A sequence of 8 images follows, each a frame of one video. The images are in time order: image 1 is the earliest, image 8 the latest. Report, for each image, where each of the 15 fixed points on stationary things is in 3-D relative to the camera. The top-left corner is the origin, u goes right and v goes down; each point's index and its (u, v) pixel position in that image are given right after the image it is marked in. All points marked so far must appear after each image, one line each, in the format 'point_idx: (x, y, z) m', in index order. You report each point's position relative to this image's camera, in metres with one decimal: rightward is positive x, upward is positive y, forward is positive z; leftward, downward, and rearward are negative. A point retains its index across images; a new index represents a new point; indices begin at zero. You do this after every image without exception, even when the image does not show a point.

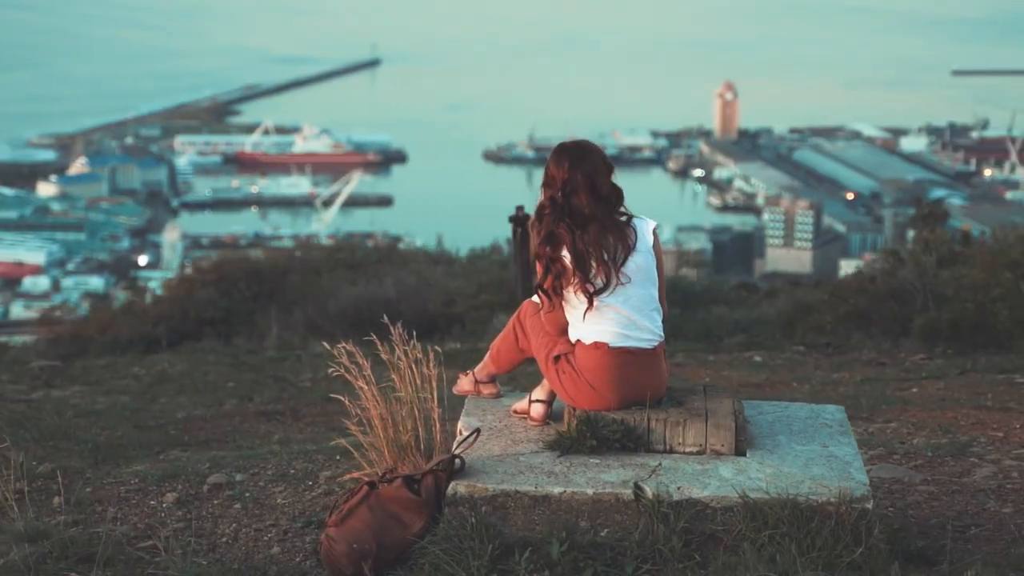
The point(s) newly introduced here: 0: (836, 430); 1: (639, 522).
0: (+0.7, -0.3, +5.2) m
1: (+0.2, -0.5, +4.8) m
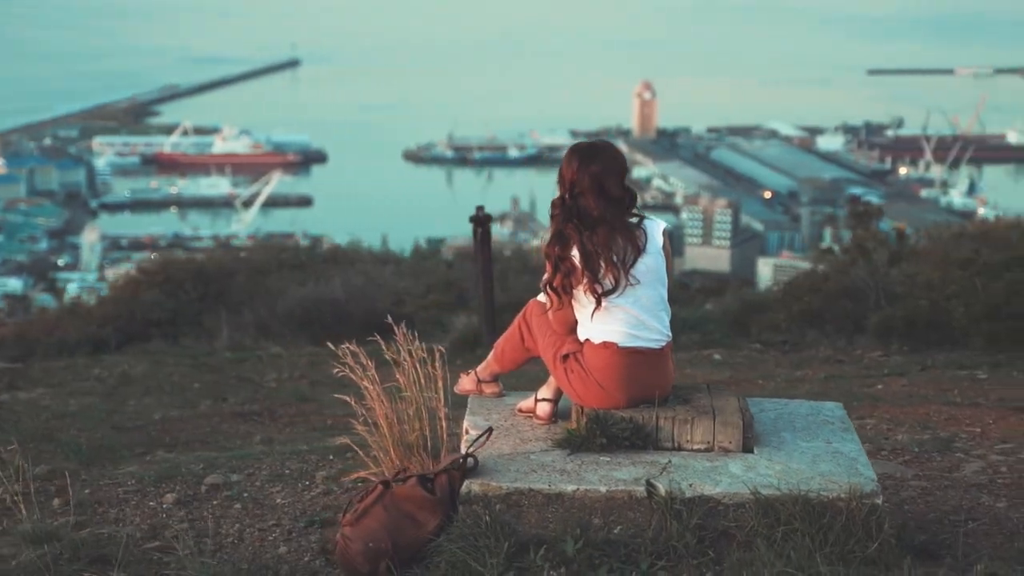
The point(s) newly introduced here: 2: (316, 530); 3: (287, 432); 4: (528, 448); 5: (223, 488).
0: (+0.7, -0.3, +5.3) m
1: (+0.3, -0.5, +4.9) m
2: (-0.4, -0.5, +5.5) m
3: (-0.7, -0.4, +7.4) m
4: (0.0, -0.3, +5.1) m
5: (-0.7, -0.5, +5.9) m
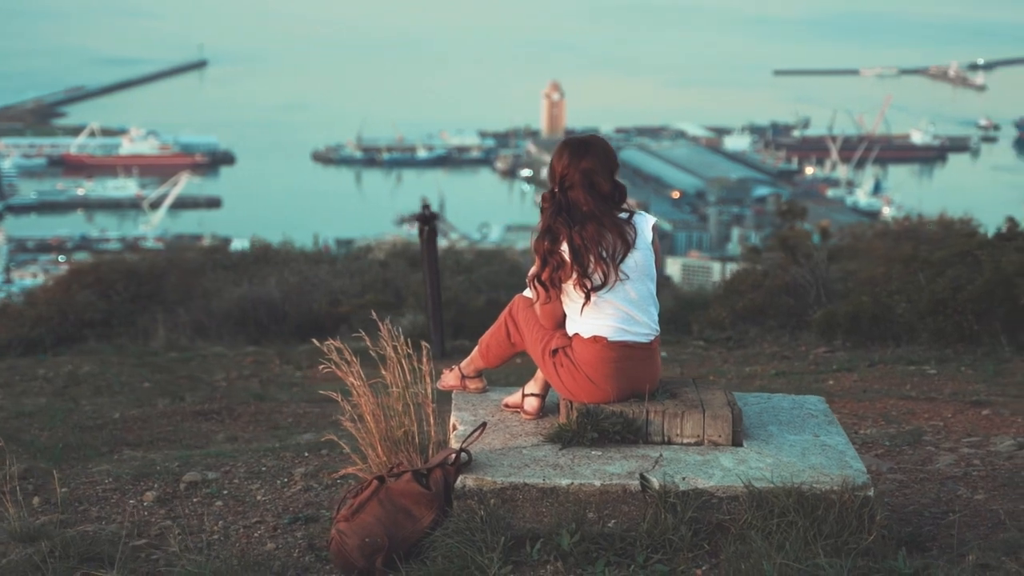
0: (+0.7, -0.3, +5.3) m
1: (+0.3, -0.4, +4.9) m
2: (-0.5, -0.5, +5.5) m
3: (-0.8, -0.4, +7.4) m
4: (0.0, -0.3, +5.1) m
5: (-0.7, -0.5, +5.9) m
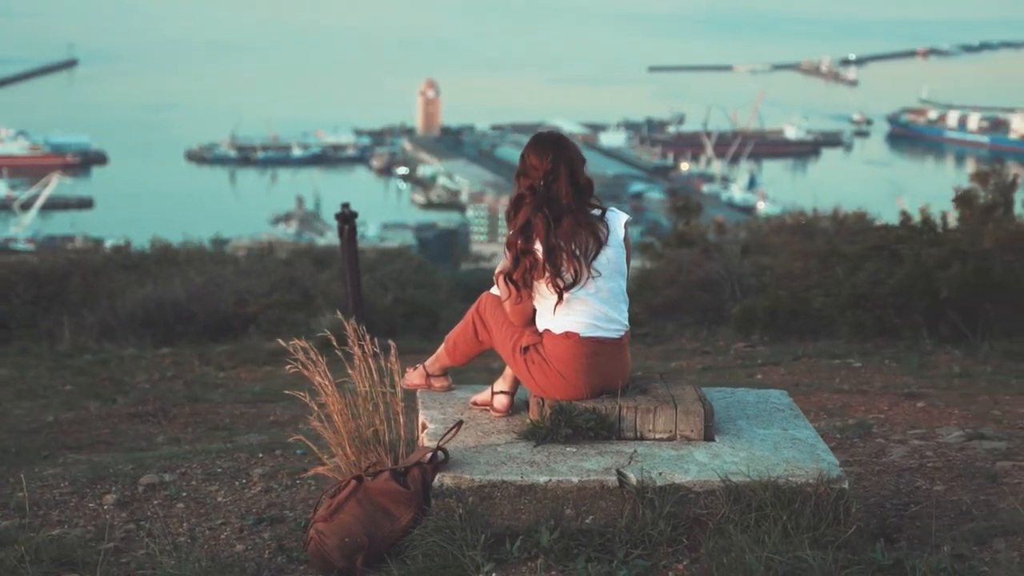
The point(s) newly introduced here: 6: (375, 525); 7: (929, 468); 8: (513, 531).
0: (+0.6, -0.3, +5.4) m
1: (+0.2, -0.4, +4.9) m
2: (-0.5, -0.5, +5.5) m
3: (-0.9, -0.4, +7.3) m
4: (0.0, -0.3, +5.1) m
5: (-0.8, -0.5, +5.9) m
6: (-0.3, -0.5, +4.8) m
7: (+1.0, -0.4, +5.9) m
8: (0.0, -0.5, +4.9) m
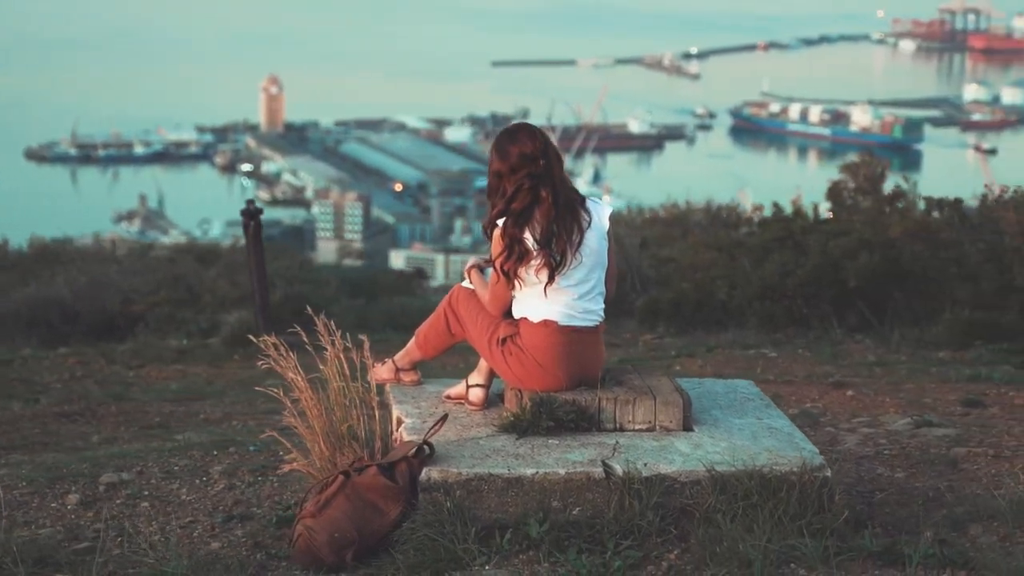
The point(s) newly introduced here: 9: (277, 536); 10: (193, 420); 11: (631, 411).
0: (+0.5, -0.2, +5.4) m
1: (+0.2, -0.4, +4.9) m
2: (-0.6, -0.5, +5.4) m
3: (-1.1, -0.4, +7.2) m
4: (-0.1, -0.3, +5.1) m
5: (-0.9, -0.5, +5.8) m
6: (-0.3, -0.4, +4.8) m
7: (+0.9, -0.4, +5.9) m
8: (0.0, -0.5, +4.9) m
9: (-0.5, -0.5, +5.4) m
10: (-1.0, -0.4, +7.5) m
11: (+0.2, -0.3, +5.2) m
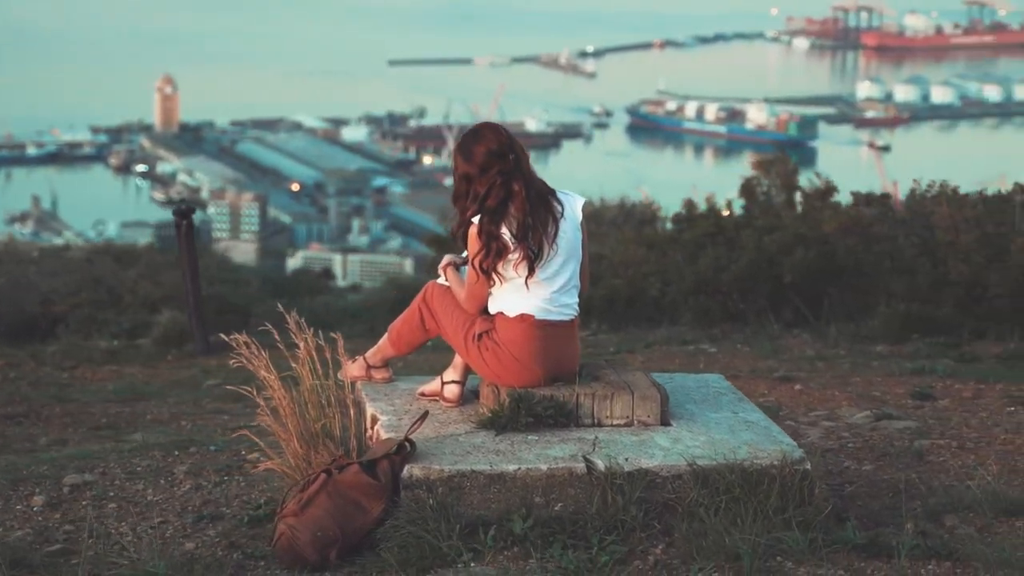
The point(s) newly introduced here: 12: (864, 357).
0: (+0.5, -0.2, +5.4) m
1: (+0.2, -0.4, +4.9) m
2: (-0.7, -0.5, +5.4) m
3: (-1.3, -0.4, +7.2) m
4: (-0.1, -0.3, +5.1) m
5: (-1.0, -0.5, +5.8) m
6: (-0.3, -0.4, +4.8) m
7: (+0.8, -0.4, +6.0) m
8: (-0.1, -0.5, +4.9) m
9: (-0.6, -0.5, +5.3) m
10: (-1.1, -0.4, +7.4) m
11: (+0.2, -0.2, +5.2) m
12: (+1.2, -0.2, +8.6) m
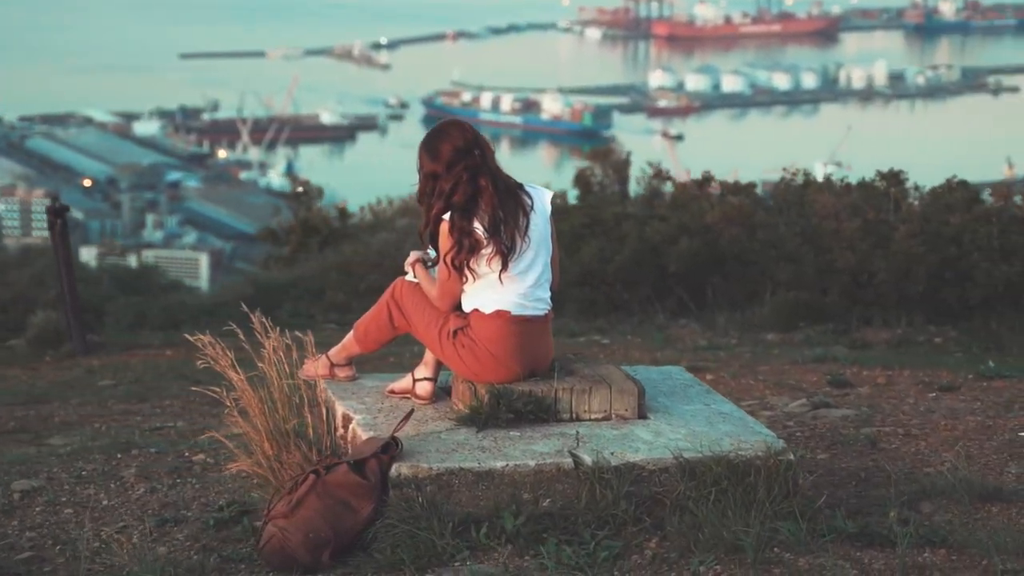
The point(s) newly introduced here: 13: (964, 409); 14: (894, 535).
0: (+0.4, -0.2, +5.4) m
1: (+0.1, -0.4, +4.9) m
2: (-0.7, -0.5, +5.3) m
3: (-1.5, -0.4, +7.0) m
4: (-0.2, -0.3, +5.0) m
5: (-1.1, -0.5, +5.6) m
6: (-0.3, -0.4, +4.7) m
7: (+0.7, -0.4, +6.0) m
8: (-0.1, -0.4, +4.8) m
9: (-0.6, -0.5, +5.2) m
10: (-1.3, -0.4, +7.3) m
11: (+0.2, -0.2, +5.1) m
12: (+0.9, -0.2, +8.7) m
13: (+1.2, -0.3, +6.6) m
14: (+0.7, -0.5, +4.8) m
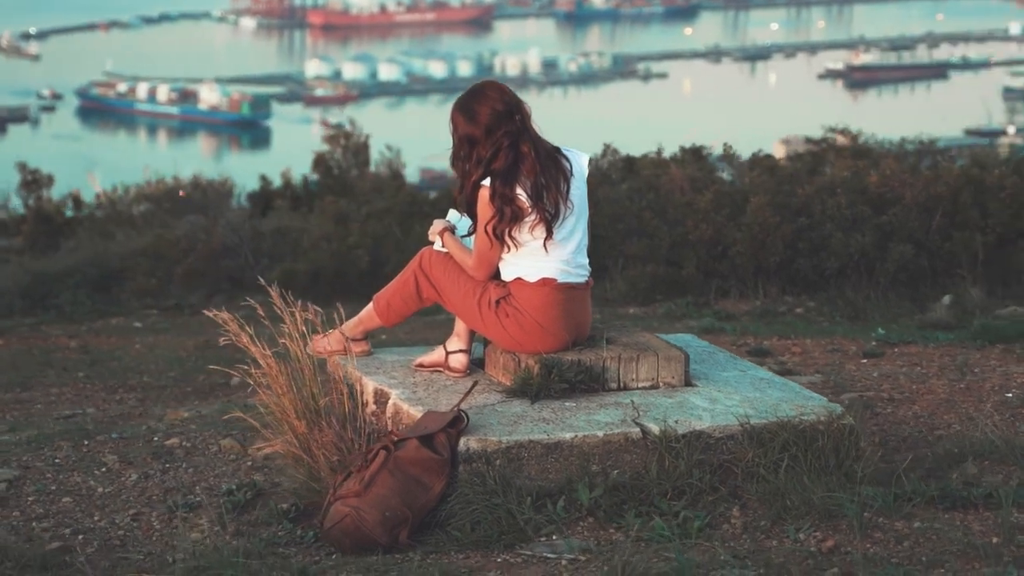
0: (+0.5, -0.1, +5.3) m
1: (+0.3, -0.3, +4.7) m
2: (-0.6, -0.5, +5.0) m
3: (-1.6, -0.4, +6.6) m
4: (-0.1, -0.2, +4.9) m
5: (-1.0, -0.4, +5.3) m
6: (-0.2, -0.4, +4.5) m
7: (+0.6, -0.3, +5.9) m
8: (+0.1, -0.4, +4.7) m
9: (-0.5, -0.5, +5.0) m
10: (-1.6, -0.4, +6.9) m
11: (+0.2, -0.2, +5.0) m
12: (+0.4, -0.1, +8.6) m
13: (+1.1, -0.2, +6.6) m
14: (+0.9, -0.4, +4.7) m
